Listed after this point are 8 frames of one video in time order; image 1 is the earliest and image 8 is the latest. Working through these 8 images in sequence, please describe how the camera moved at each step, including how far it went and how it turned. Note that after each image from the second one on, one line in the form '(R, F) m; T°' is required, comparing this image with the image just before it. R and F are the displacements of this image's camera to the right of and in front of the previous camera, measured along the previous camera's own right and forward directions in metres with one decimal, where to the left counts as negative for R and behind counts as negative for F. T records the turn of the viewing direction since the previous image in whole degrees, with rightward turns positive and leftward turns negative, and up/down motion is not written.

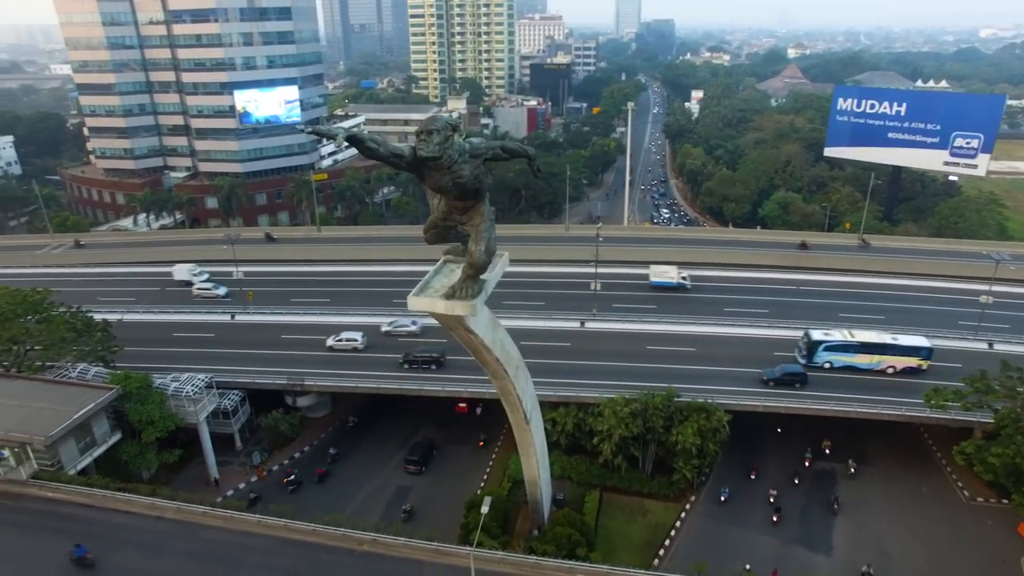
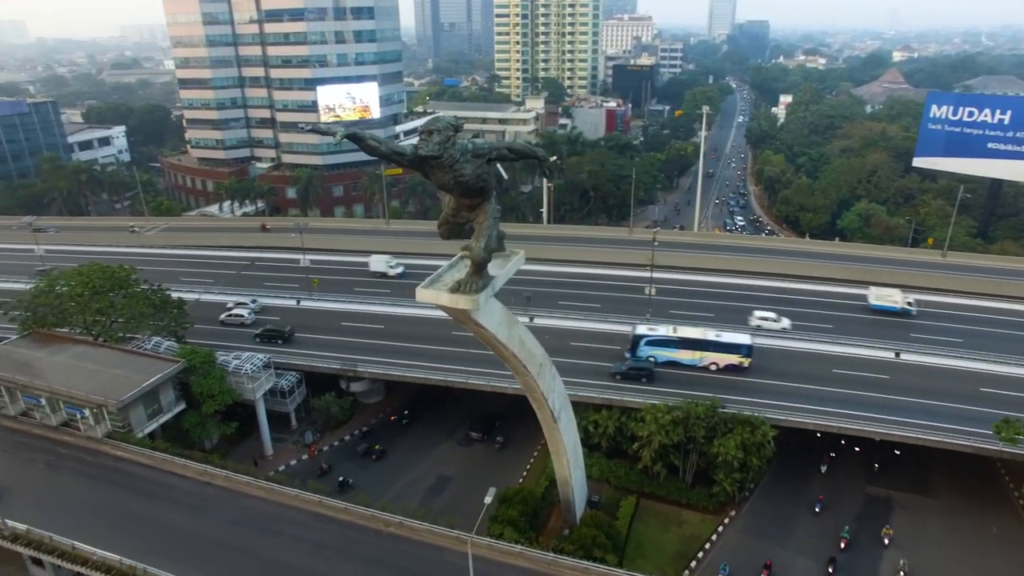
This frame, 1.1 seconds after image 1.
(+1.5, -0.3) m; -7°
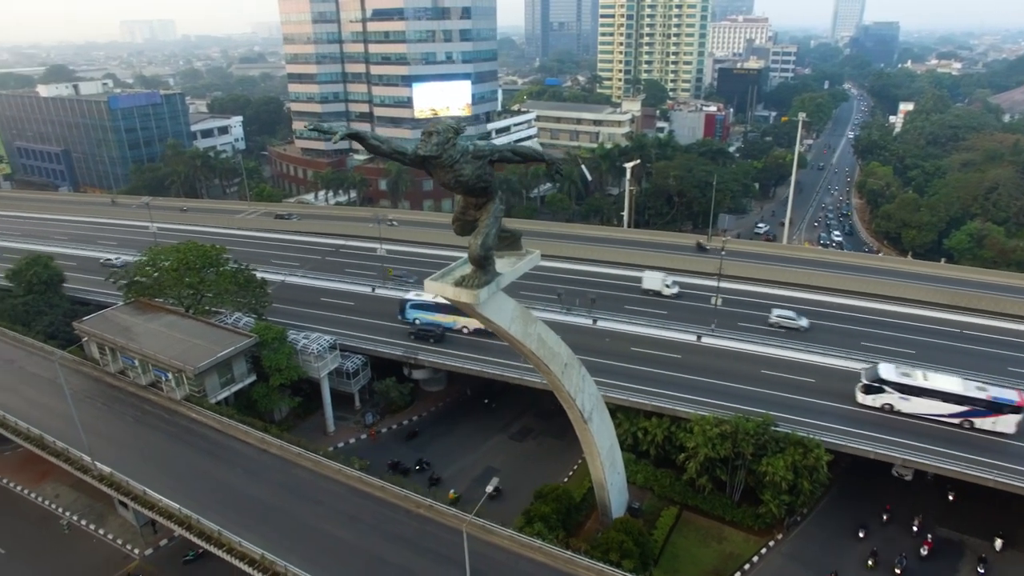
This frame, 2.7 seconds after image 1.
(+2.0, -0.3) m; -8°
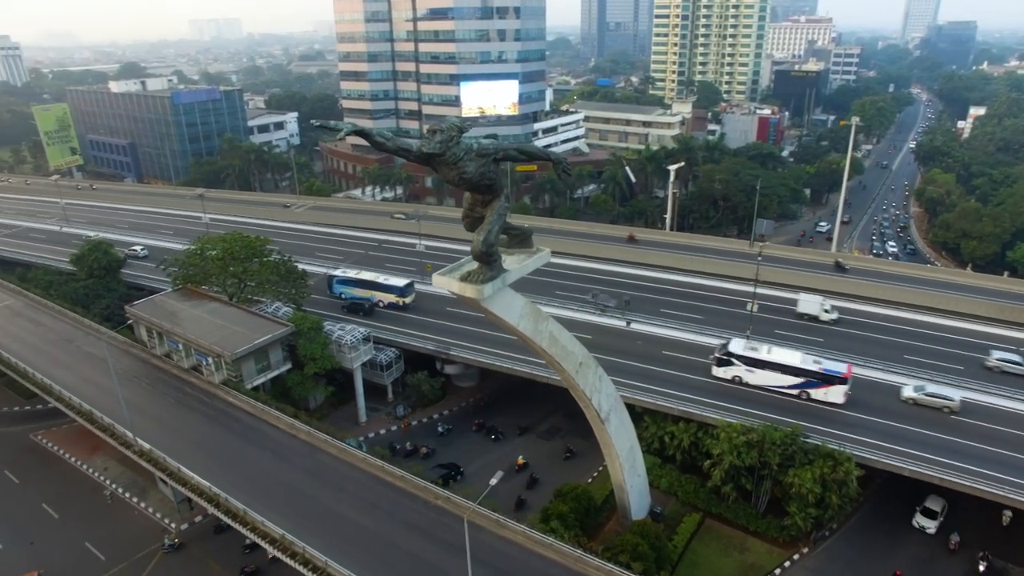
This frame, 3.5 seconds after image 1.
(+1.0, -0.2) m; -4°
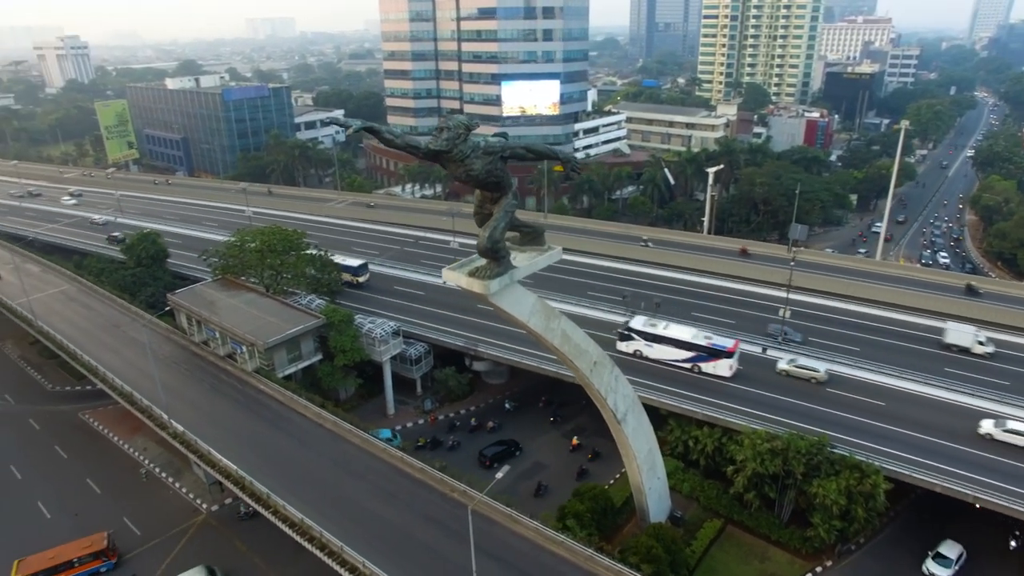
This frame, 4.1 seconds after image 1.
(+0.8, -0.2) m; -4°
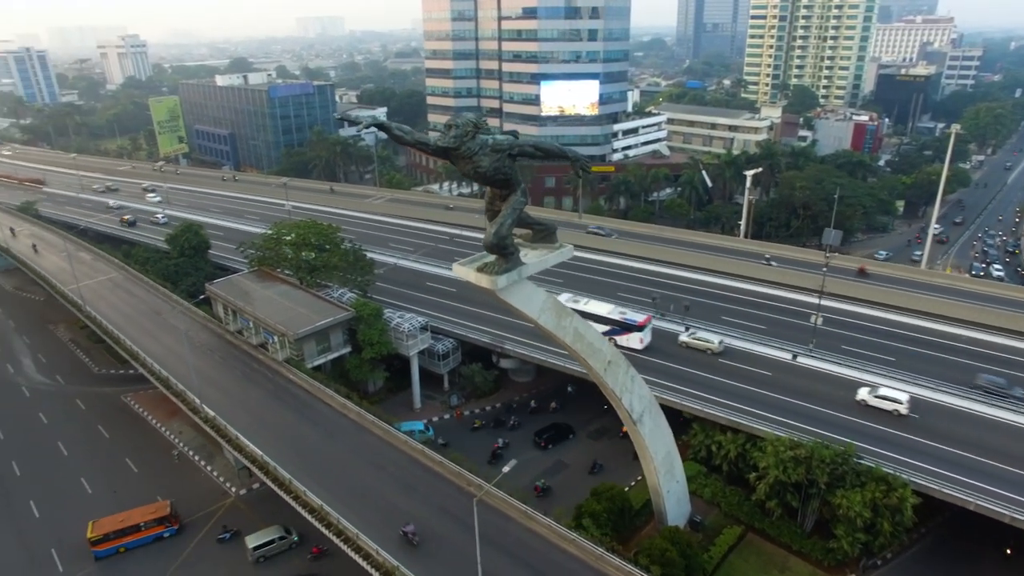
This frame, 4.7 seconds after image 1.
(+0.7, -0.2) m; -3°
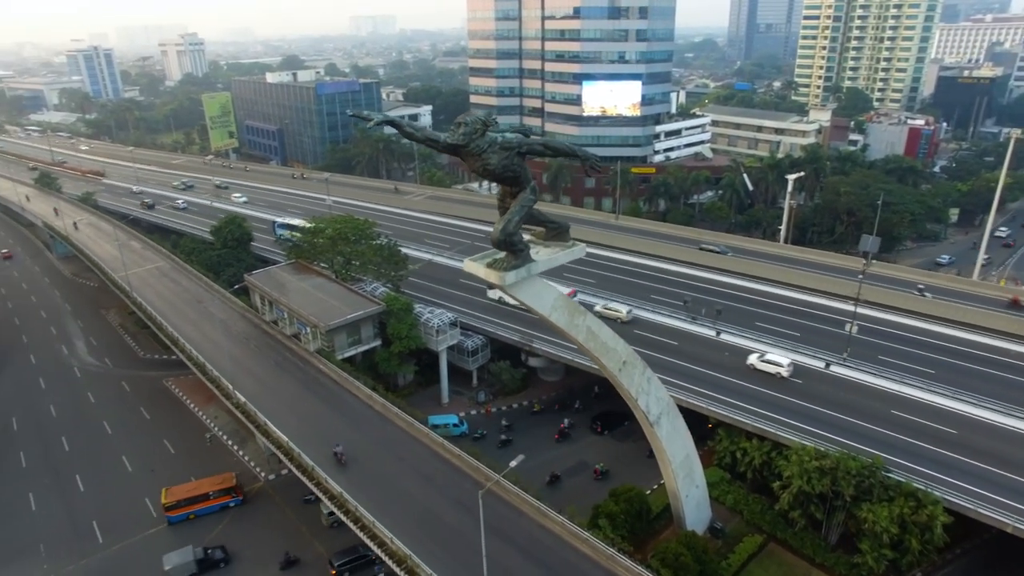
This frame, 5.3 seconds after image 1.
(+0.8, -0.2) m; -4°
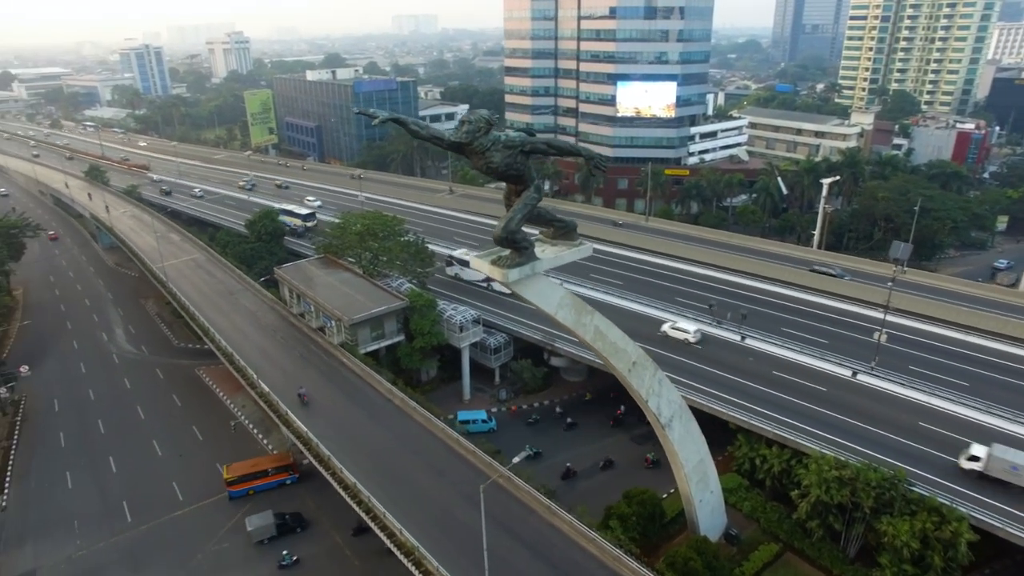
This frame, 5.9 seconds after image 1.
(+0.7, -0.1) m; -3°
